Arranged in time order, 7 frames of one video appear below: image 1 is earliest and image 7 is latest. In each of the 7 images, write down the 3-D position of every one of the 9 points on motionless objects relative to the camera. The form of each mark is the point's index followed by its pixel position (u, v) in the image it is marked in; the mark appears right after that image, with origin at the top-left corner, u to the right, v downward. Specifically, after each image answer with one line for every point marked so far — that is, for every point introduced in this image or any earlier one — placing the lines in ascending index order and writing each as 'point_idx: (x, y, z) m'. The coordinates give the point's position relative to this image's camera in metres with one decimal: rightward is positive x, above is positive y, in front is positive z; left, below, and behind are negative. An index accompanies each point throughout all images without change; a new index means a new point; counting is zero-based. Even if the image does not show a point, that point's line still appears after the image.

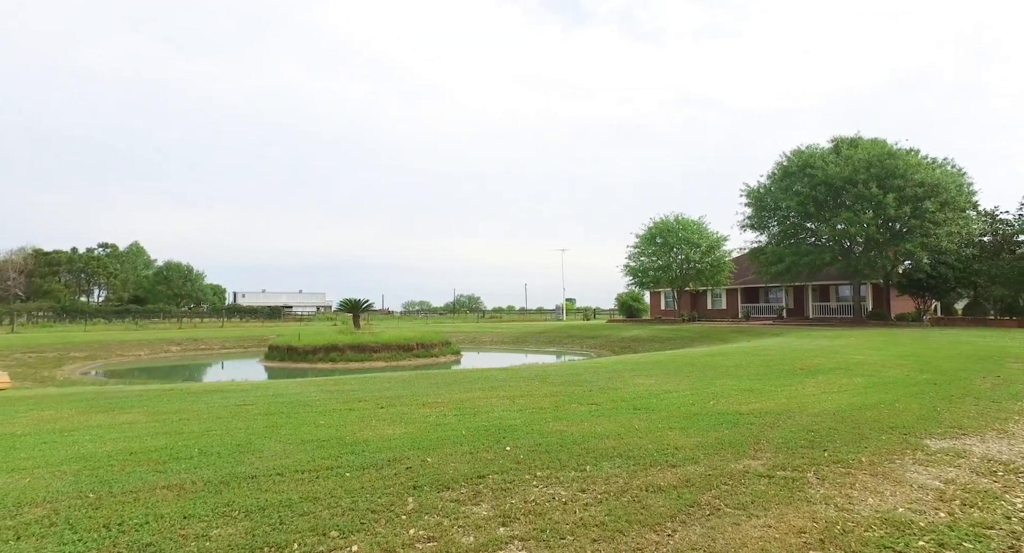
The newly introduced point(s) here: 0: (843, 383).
0: (+5.6, -1.9, +10.8) m
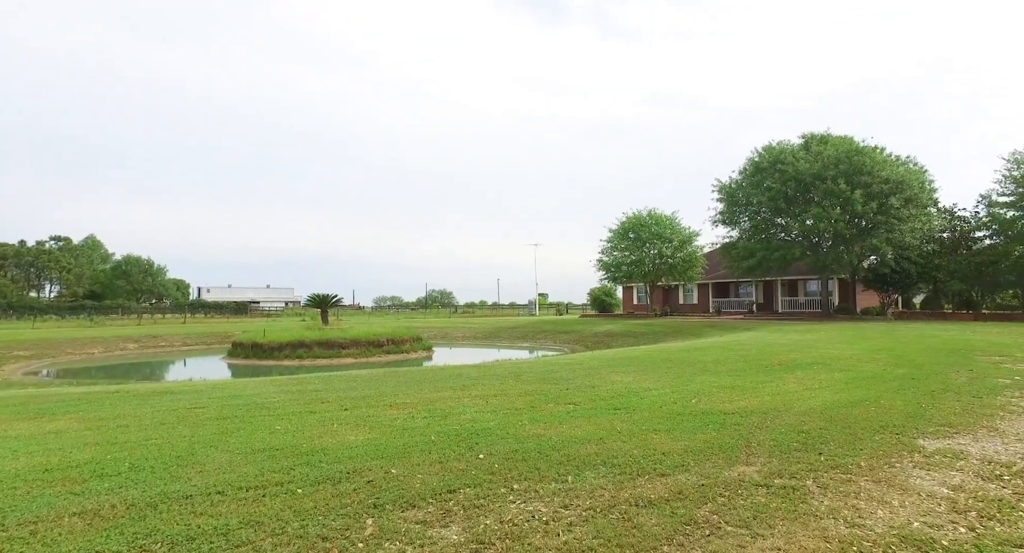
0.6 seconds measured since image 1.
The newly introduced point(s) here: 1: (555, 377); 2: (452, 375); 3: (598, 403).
0: (+5.2, -1.8, +10.6) m
1: (+0.7, -1.8, +11.2) m
2: (-1.1, -1.9, +12.3) m
3: (+1.2, -1.7, +8.2) m
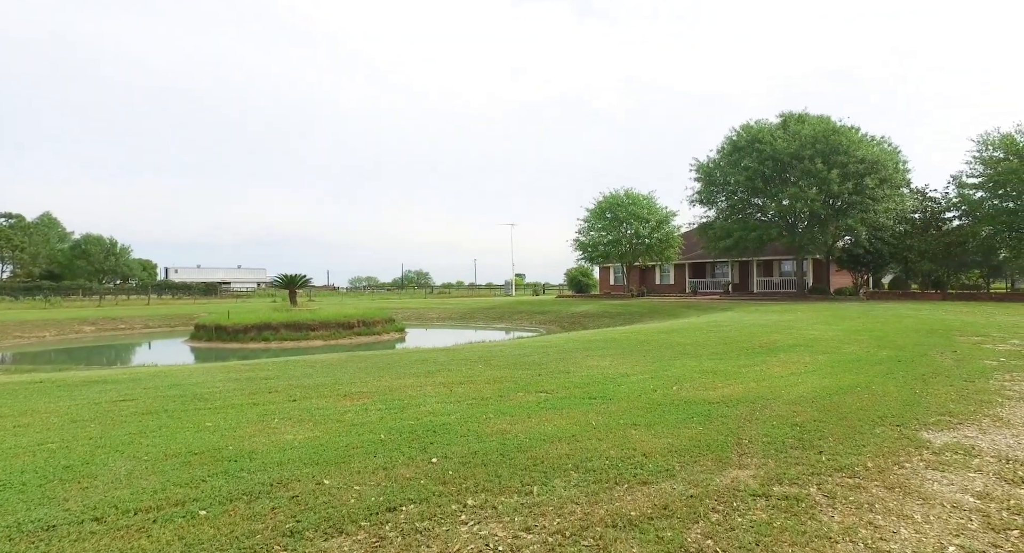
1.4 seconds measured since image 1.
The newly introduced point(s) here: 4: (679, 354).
0: (+4.7, -1.4, +10.1) m
1: (+0.2, -1.4, +10.5) m
2: (-1.7, -1.5, +11.6) m
3: (+0.7, -1.4, +7.6) m
4: (+3.1, -1.4, +11.6) m
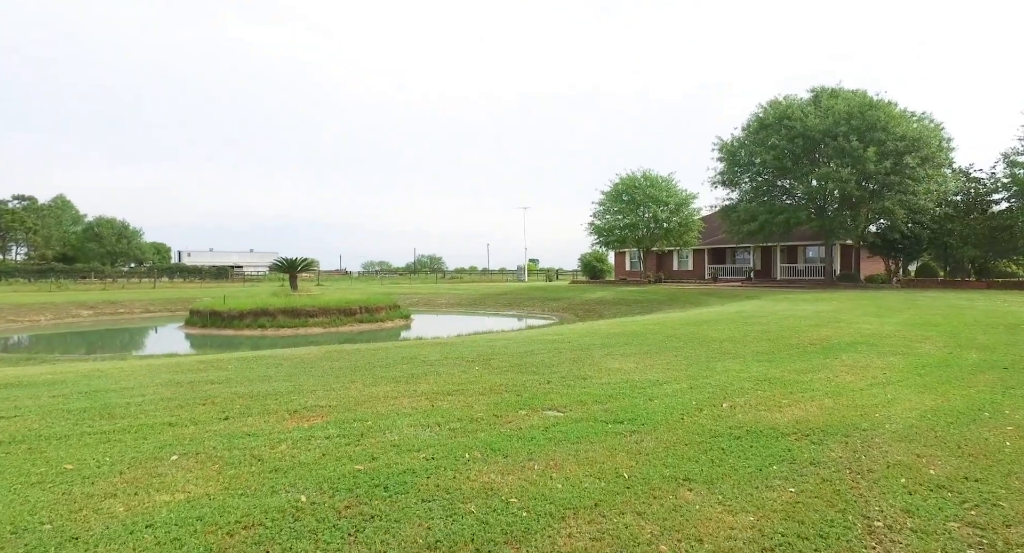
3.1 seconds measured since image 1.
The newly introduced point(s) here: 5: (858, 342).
0: (+4.7, -1.2, +8.2) m
1: (+0.3, -1.2, +8.7) m
2: (-1.6, -1.2, +9.7) m
3: (+0.7, -1.2, +5.7) m
4: (+3.2, -1.2, +9.6) m
5: (+6.3, -1.2, +11.4) m
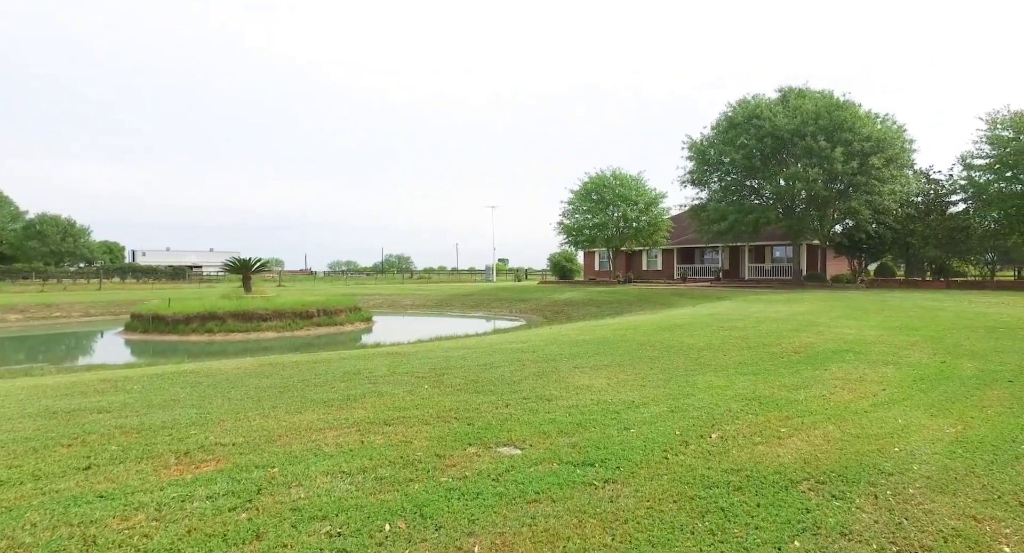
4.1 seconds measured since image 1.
0: (+4.2, -1.3, +7.3) m
1: (-0.2, -1.2, +7.6) m
2: (-2.2, -1.3, +8.6) m
3: (+0.3, -1.3, +4.7) m
4: (+2.6, -1.2, +8.7) m
5: (+5.6, -1.2, +10.6) m
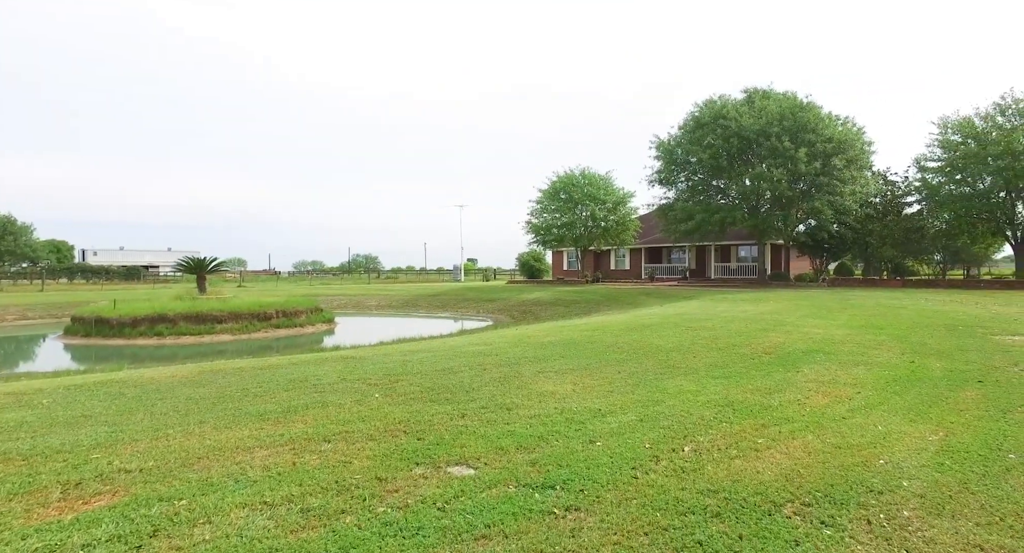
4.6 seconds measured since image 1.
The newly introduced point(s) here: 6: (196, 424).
0: (+3.8, -1.3, +7.0) m
1: (-0.7, -1.2, +7.1) m
2: (-2.7, -1.3, +7.9) m
3: (0.0, -1.3, +4.2) m
4: (+2.1, -1.2, +8.3) m
5: (+5.0, -1.2, +10.4) m
6: (-2.6, -1.3, +5.3) m
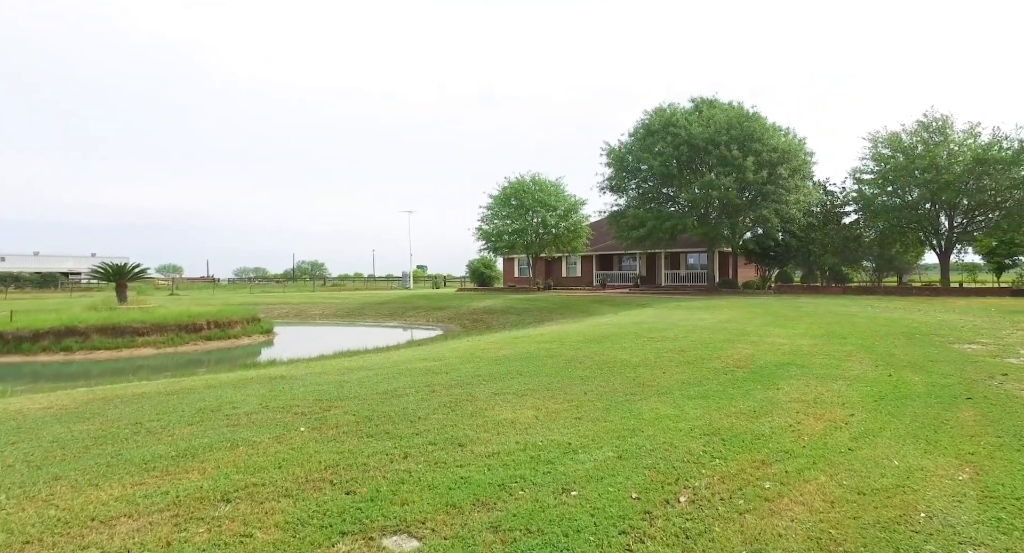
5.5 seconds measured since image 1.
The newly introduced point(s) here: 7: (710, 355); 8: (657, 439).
0: (+3.3, -1.3, +6.3) m
1: (-1.2, -1.3, +6.0) m
2: (-3.2, -1.4, +6.7) m
3: (-0.2, -1.3, +3.2) m
4: (+1.5, -1.3, +7.4) m
5: (+4.3, -1.3, +9.8) m
6: (-3.0, -1.4, +4.1) m
7: (+3.3, -1.3, +10.4) m
8: (+1.2, -1.3, +5.2) m
